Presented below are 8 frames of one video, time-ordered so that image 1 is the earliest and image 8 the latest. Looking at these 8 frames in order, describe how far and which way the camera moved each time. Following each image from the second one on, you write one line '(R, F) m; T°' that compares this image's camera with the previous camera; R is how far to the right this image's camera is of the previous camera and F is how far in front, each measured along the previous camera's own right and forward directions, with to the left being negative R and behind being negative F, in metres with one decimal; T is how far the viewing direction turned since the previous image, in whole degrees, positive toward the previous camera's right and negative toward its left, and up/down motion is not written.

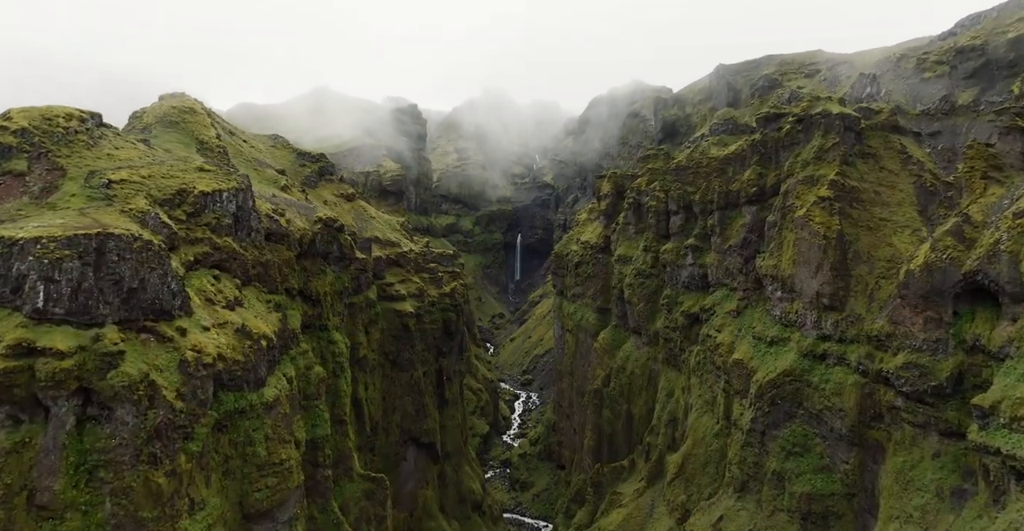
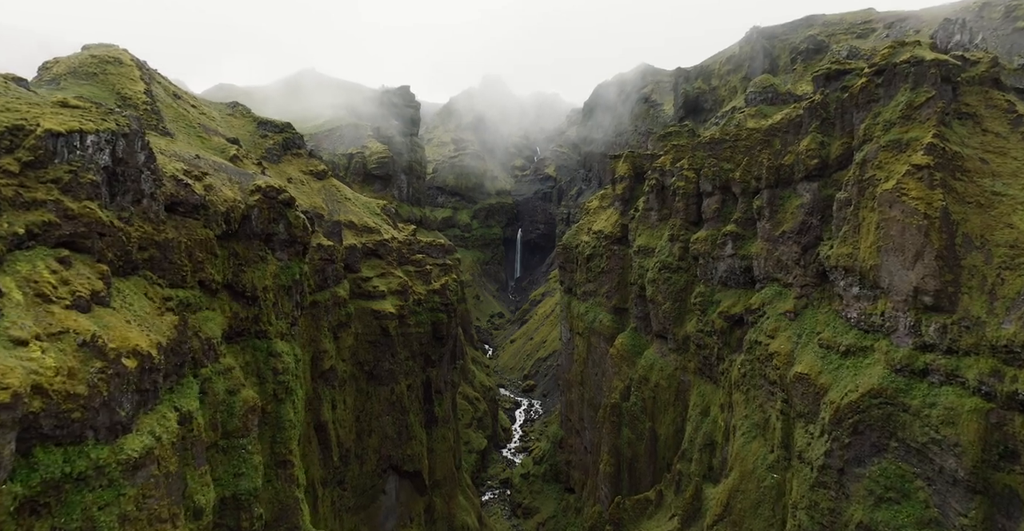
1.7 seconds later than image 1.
(-0.3, +10.0) m; 0°
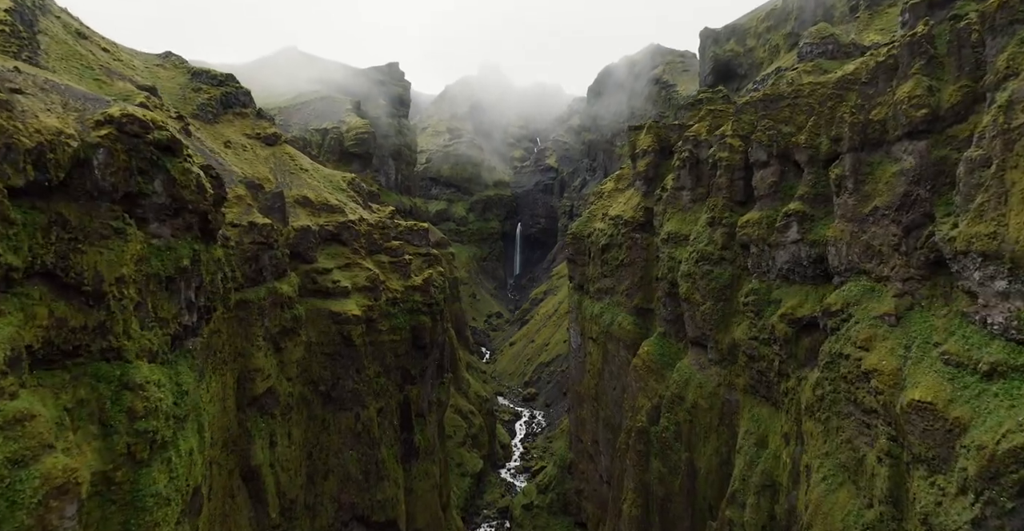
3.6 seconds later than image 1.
(-0.2, +10.8) m; 0°
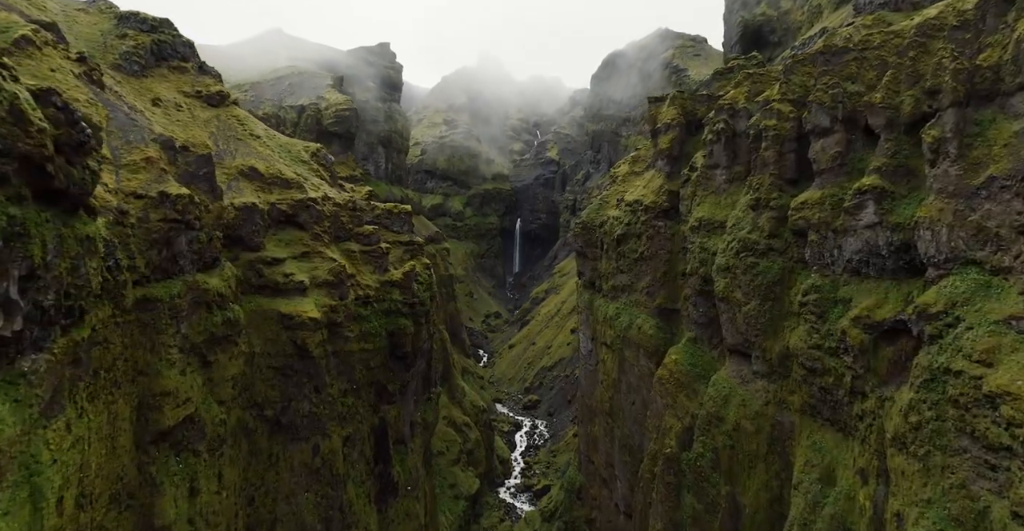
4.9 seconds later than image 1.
(-0.2, +7.7) m; 0°
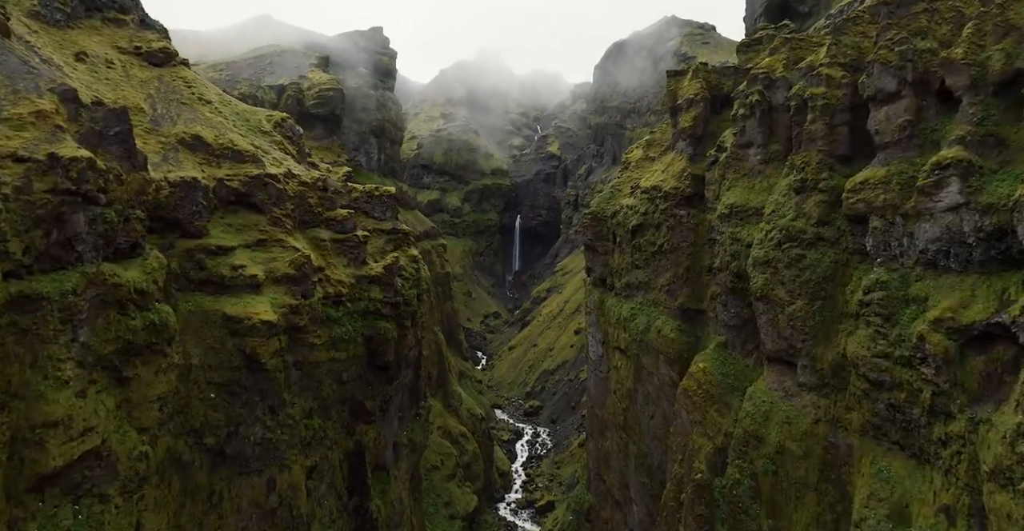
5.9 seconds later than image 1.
(-0.2, +5.4) m; 0°
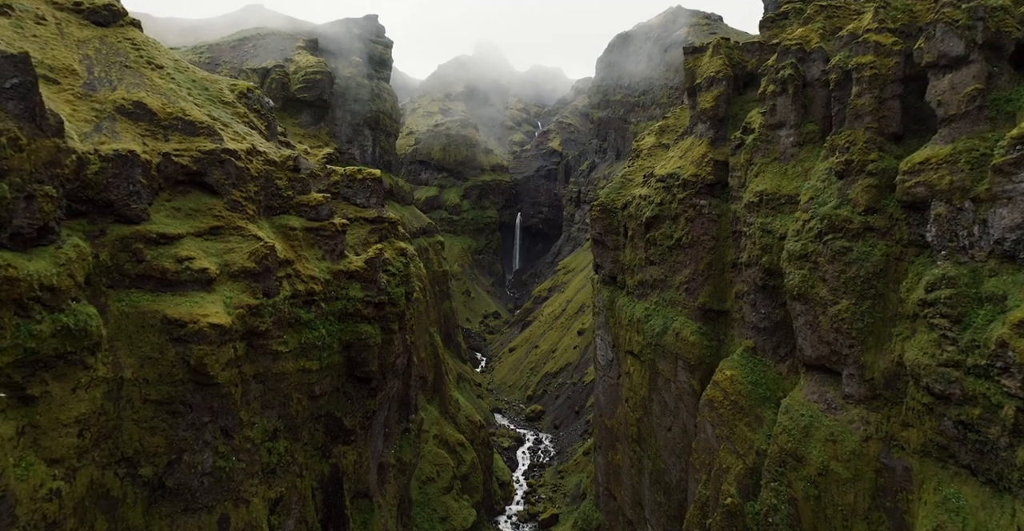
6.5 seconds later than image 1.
(-0.1, +3.8) m; 0°
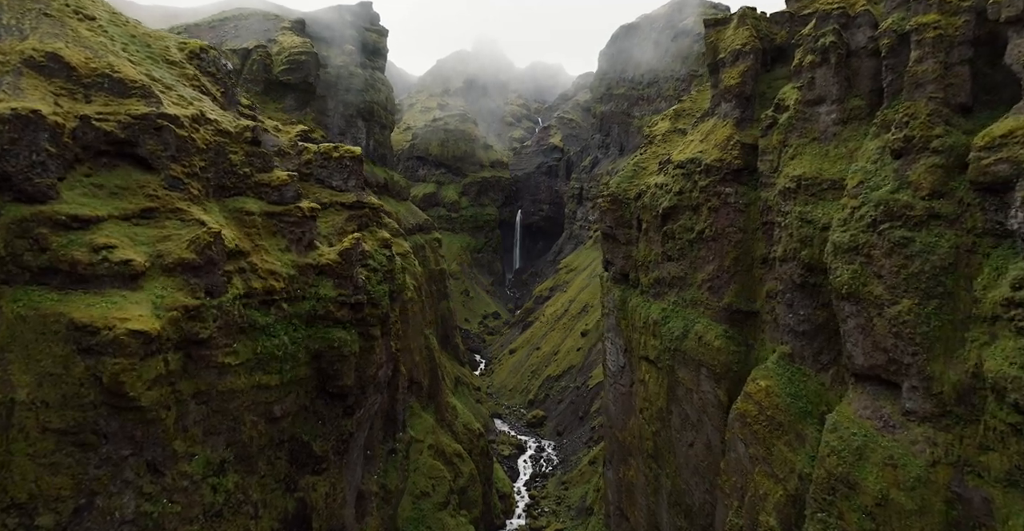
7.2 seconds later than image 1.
(-0.1, +3.8) m; 0°
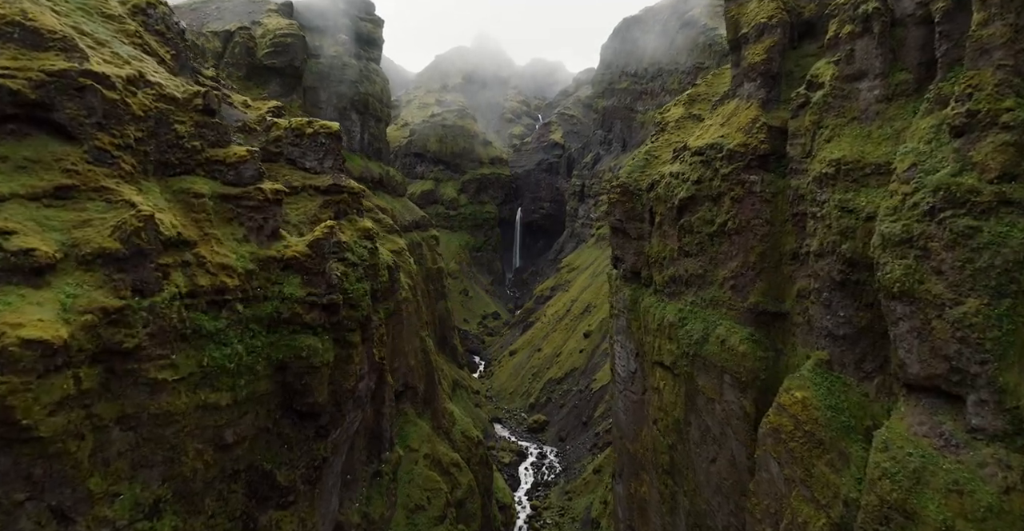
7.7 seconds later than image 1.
(-0.1, +3.1) m; 0°
